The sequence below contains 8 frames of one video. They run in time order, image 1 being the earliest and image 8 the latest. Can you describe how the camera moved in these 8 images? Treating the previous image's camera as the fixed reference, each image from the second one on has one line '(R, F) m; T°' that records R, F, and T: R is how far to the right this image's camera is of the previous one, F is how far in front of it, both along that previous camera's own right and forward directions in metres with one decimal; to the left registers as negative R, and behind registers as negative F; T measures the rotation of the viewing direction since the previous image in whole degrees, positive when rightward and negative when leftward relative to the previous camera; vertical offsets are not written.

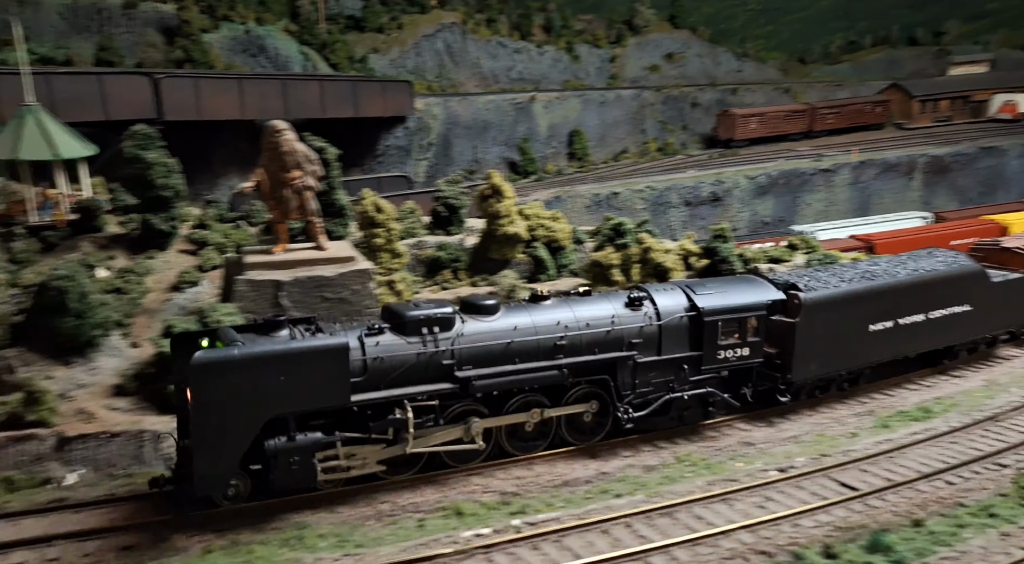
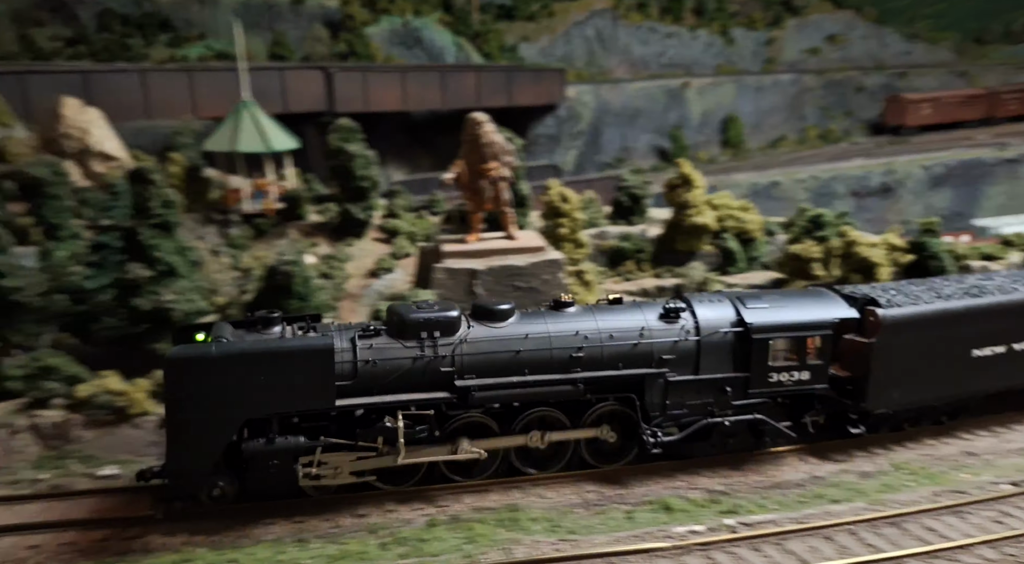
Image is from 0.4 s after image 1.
(-1.4, -0.1) m; -8°
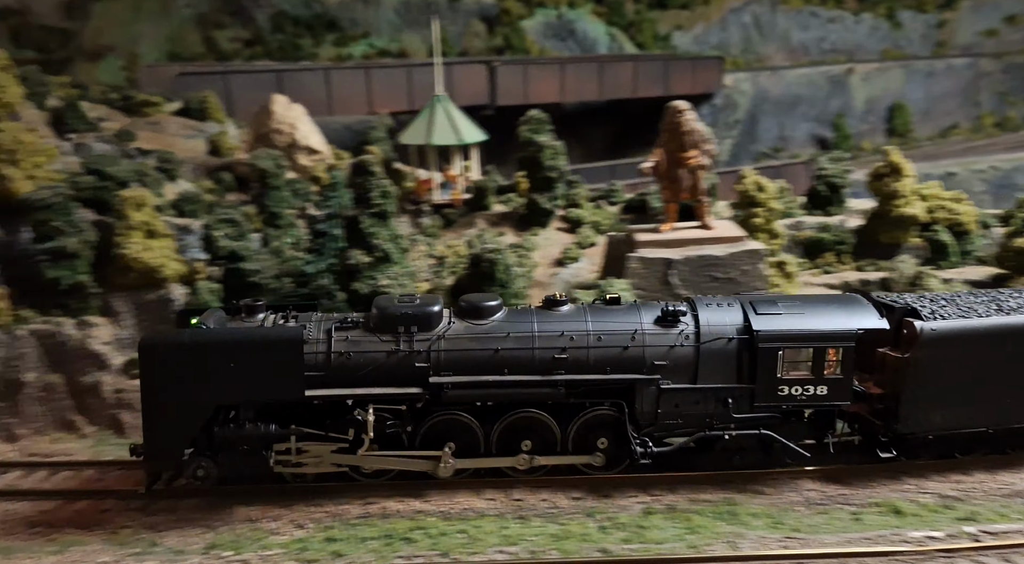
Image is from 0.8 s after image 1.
(-1.4, -0.2) m; -9°
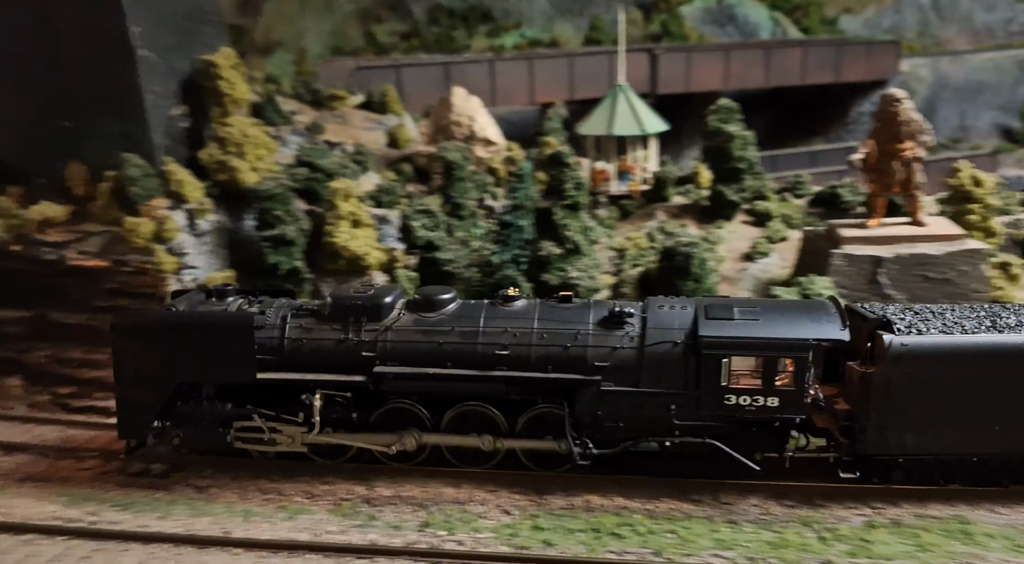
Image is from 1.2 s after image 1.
(-1.2, 0.0) m; -9°
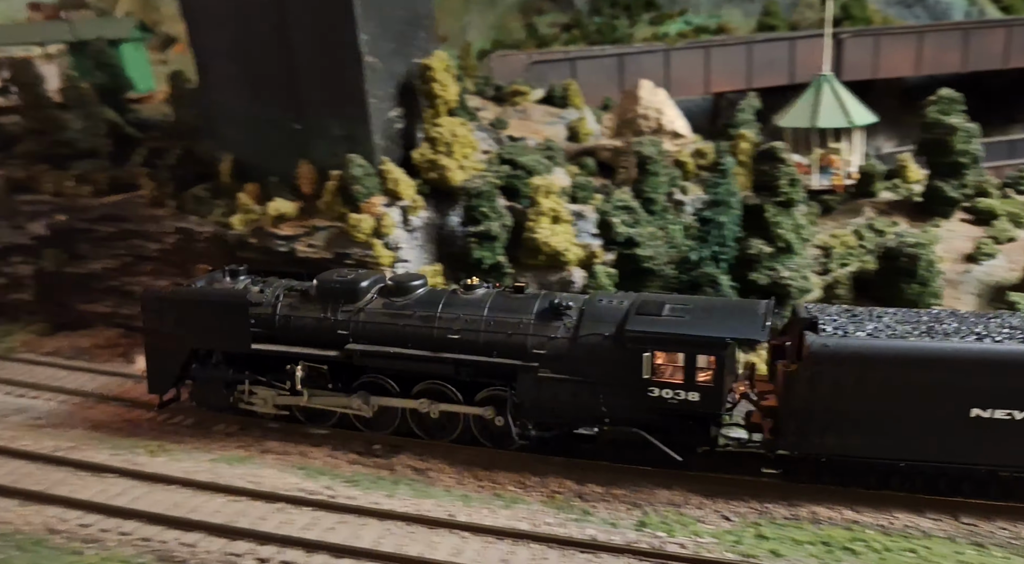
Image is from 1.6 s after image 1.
(-1.2, -0.2) m; -10°
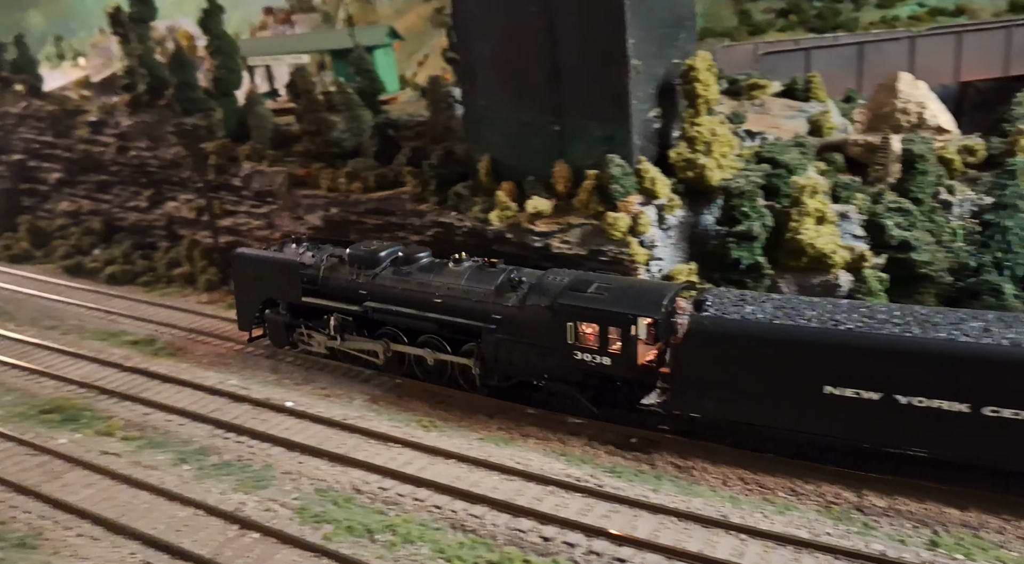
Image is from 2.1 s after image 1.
(-1.4, -0.5) m; -12°
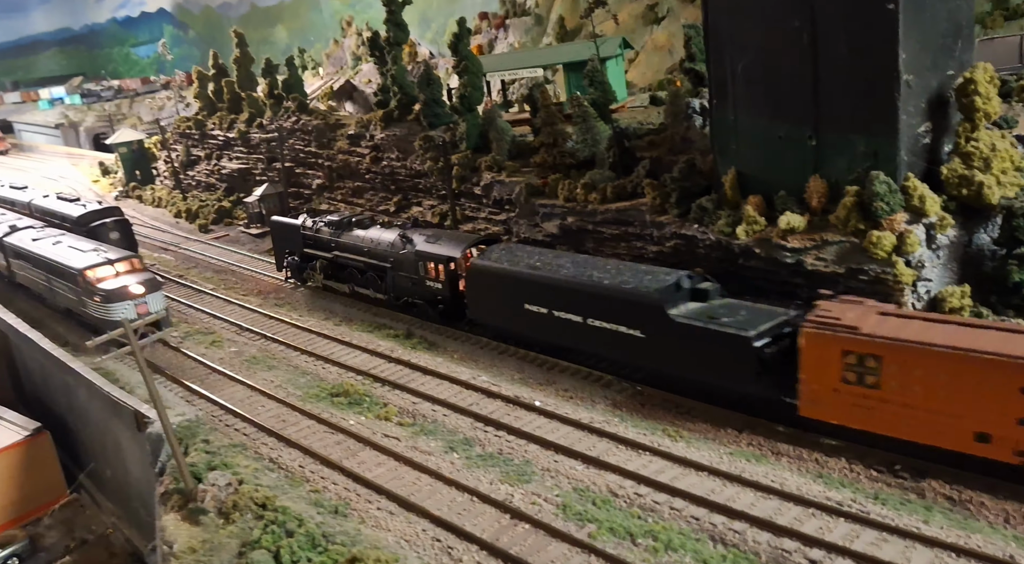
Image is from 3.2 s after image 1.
(-1.0, -0.7) m; -14°
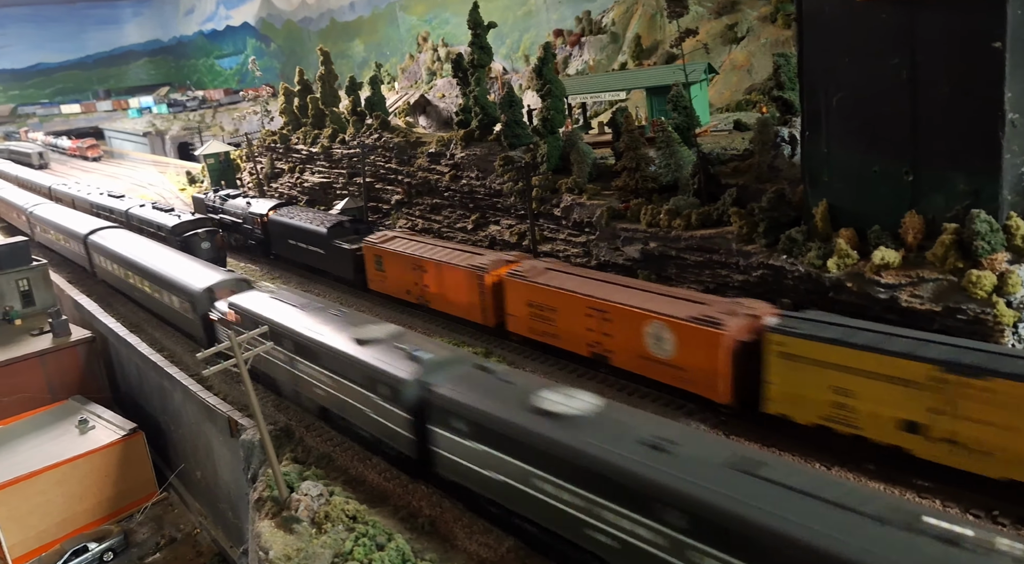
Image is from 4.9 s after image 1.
(-0.5, -0.2) m; -5°
